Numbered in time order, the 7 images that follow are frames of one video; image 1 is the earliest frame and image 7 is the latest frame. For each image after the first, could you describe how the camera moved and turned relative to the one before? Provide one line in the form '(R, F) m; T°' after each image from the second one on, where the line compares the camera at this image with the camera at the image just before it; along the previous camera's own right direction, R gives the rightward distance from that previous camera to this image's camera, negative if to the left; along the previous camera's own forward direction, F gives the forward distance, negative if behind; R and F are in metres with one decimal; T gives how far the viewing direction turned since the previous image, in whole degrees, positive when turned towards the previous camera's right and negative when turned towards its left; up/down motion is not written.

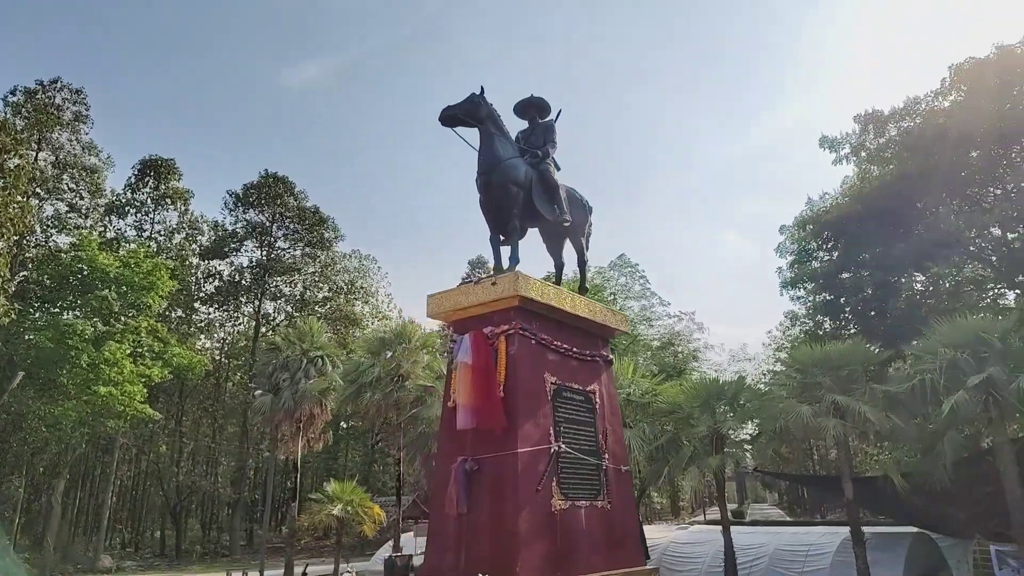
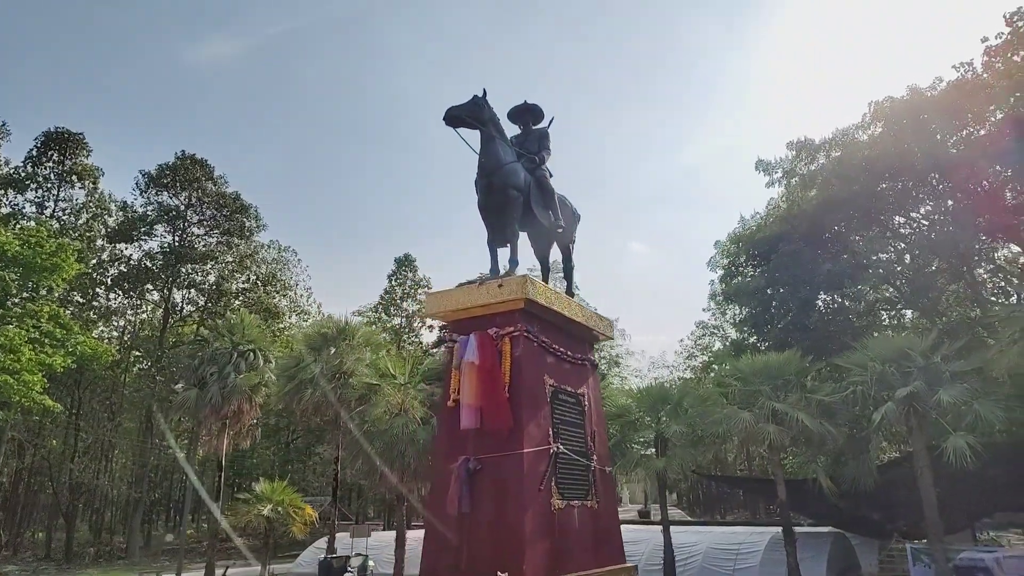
(-0.8, -0.1) m; +7°
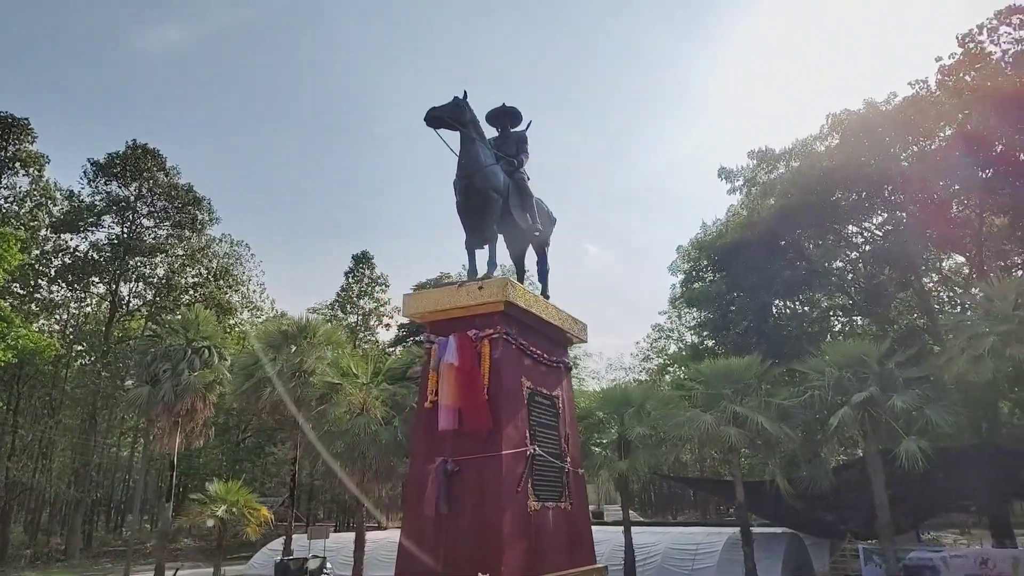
(-0.2, 0.0) m; +4°
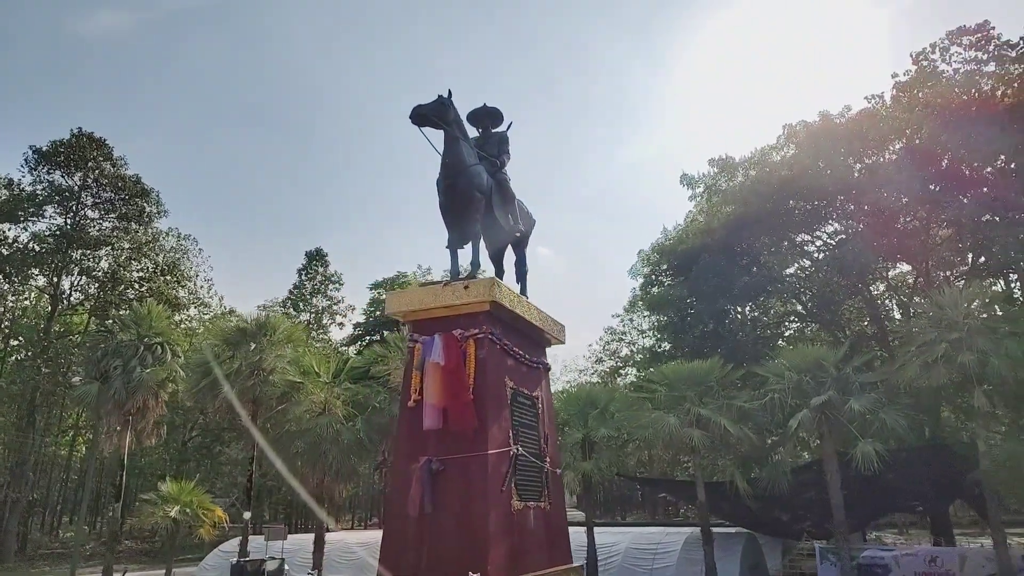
(-0.3, 0.0) m; +4°
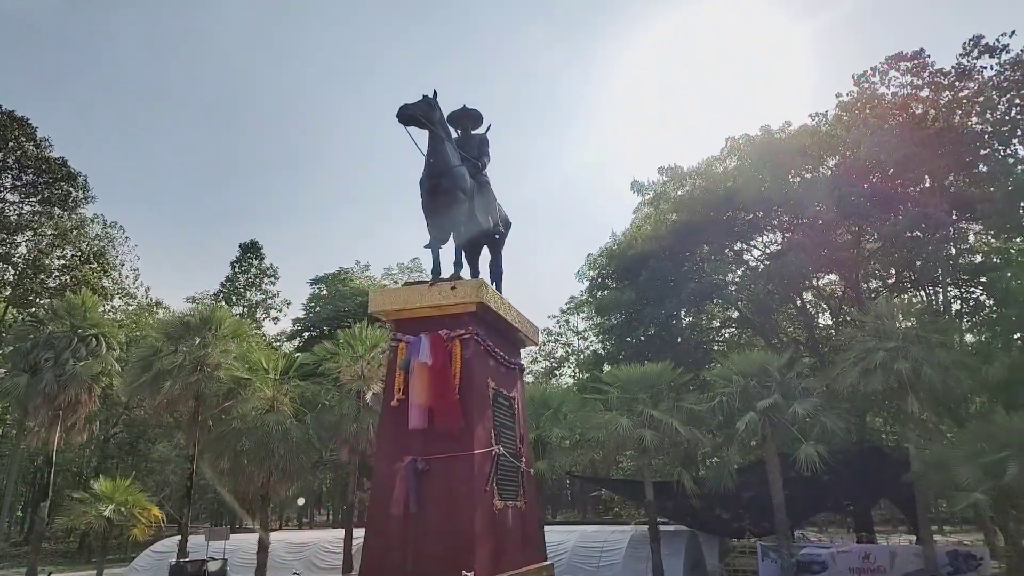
(-0.5, -0.1) m; +5°
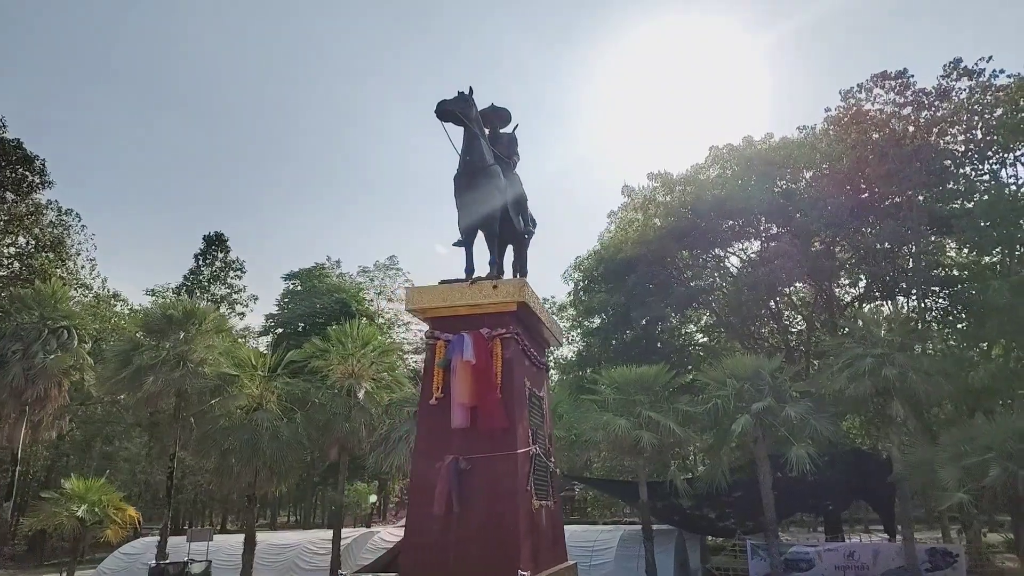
(-0.7, 0.0) m; +3°
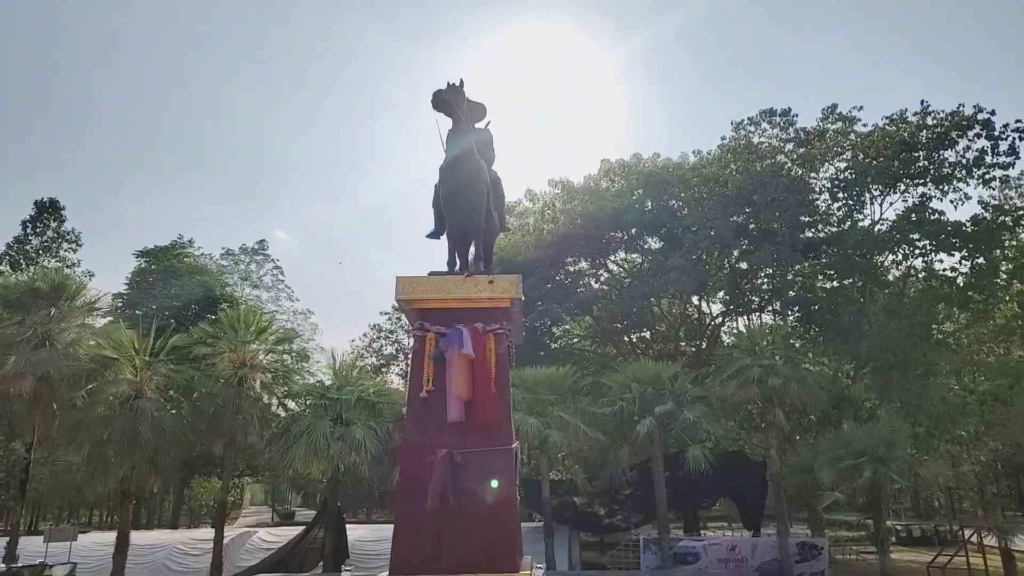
(-1.3, +0.1) m; +12°
